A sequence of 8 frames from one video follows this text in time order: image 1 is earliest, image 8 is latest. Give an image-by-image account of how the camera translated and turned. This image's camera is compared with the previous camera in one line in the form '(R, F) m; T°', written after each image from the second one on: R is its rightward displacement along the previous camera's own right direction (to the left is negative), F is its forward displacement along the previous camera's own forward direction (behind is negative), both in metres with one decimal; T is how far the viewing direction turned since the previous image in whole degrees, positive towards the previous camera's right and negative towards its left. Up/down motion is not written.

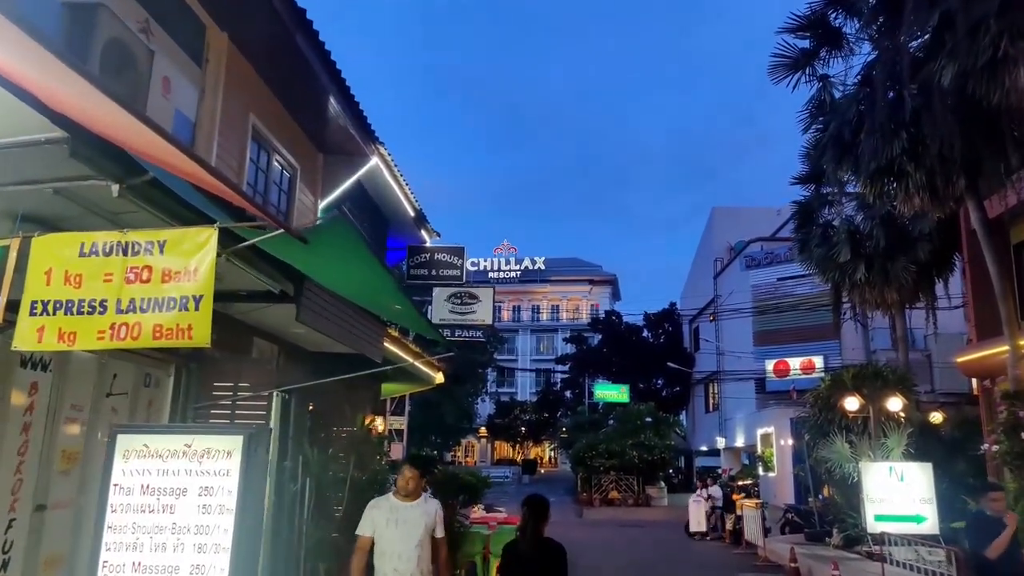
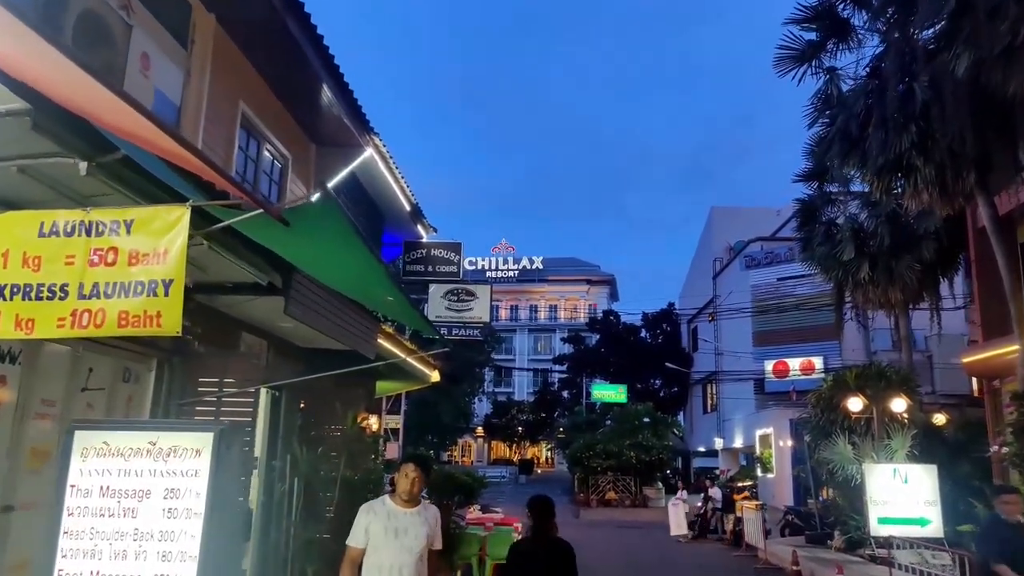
(0.0, +0.3) m; 0°
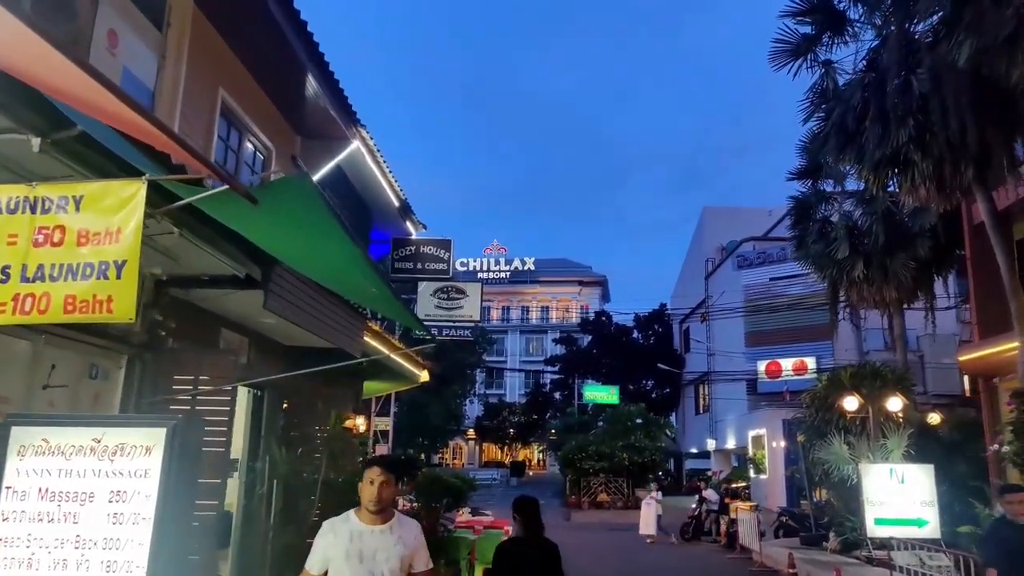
(0.0, +0.2) m; +1°
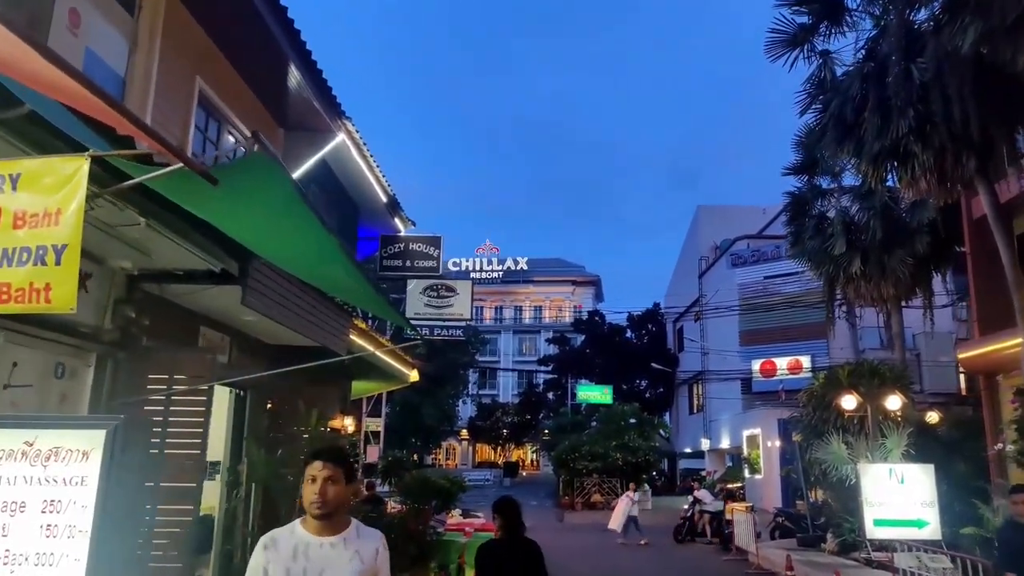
(0.0, +0.3) m; +1°
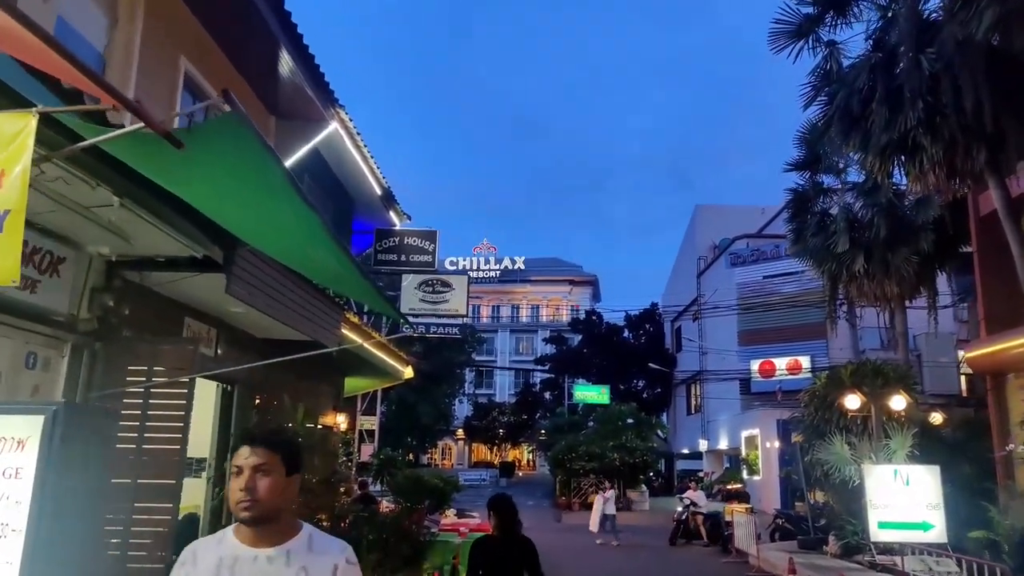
(0.0, +0.3) m; 0°
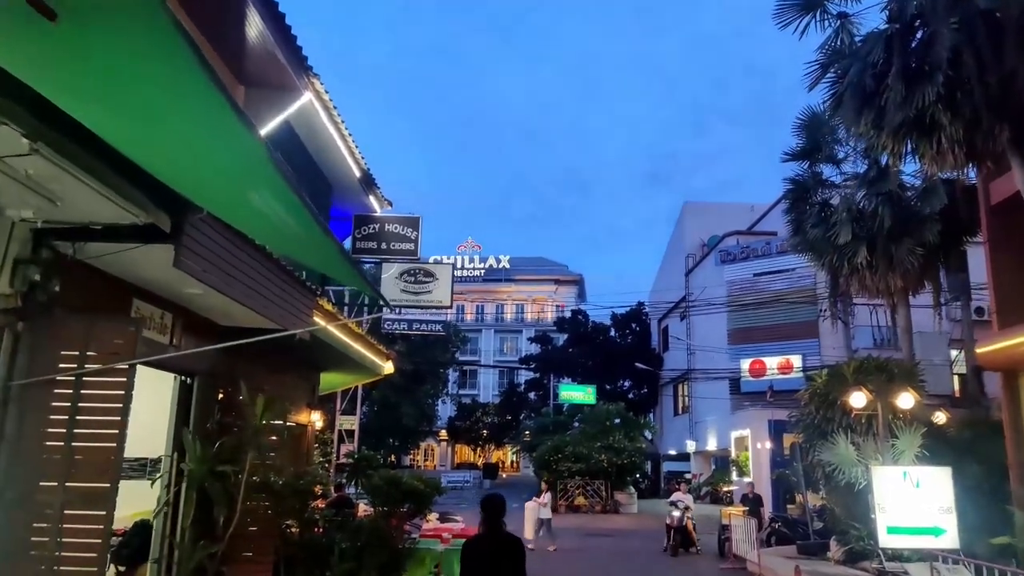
(0.0, +0.7) m; +1°
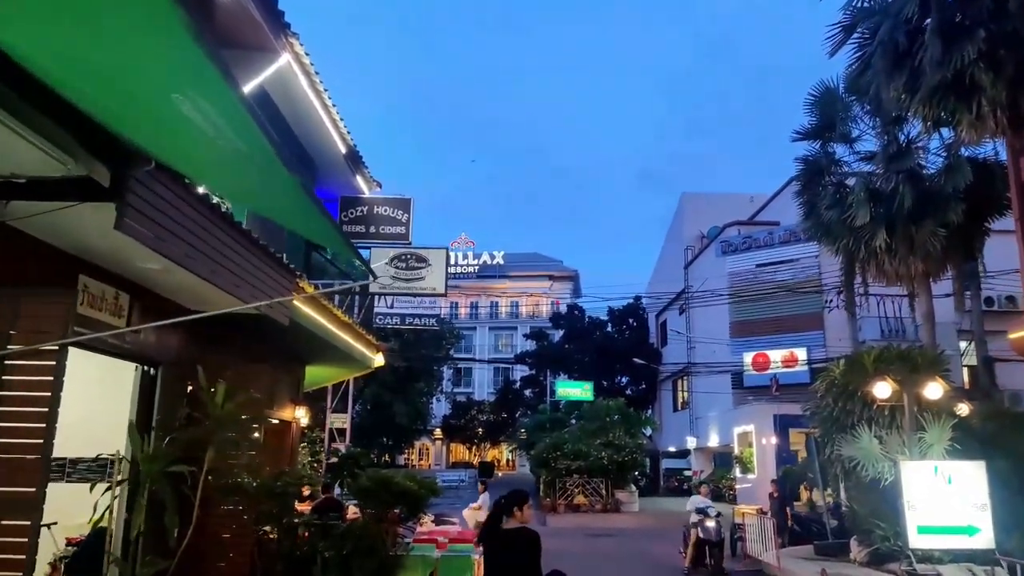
(-0.1, +0.8) m; 0°
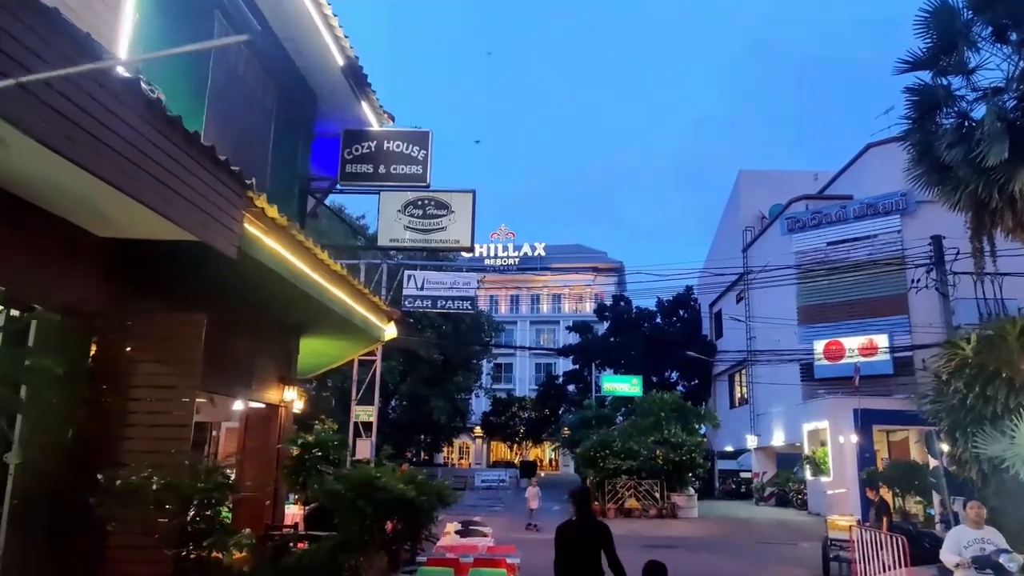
(0.0, +2.2) m; -3°
